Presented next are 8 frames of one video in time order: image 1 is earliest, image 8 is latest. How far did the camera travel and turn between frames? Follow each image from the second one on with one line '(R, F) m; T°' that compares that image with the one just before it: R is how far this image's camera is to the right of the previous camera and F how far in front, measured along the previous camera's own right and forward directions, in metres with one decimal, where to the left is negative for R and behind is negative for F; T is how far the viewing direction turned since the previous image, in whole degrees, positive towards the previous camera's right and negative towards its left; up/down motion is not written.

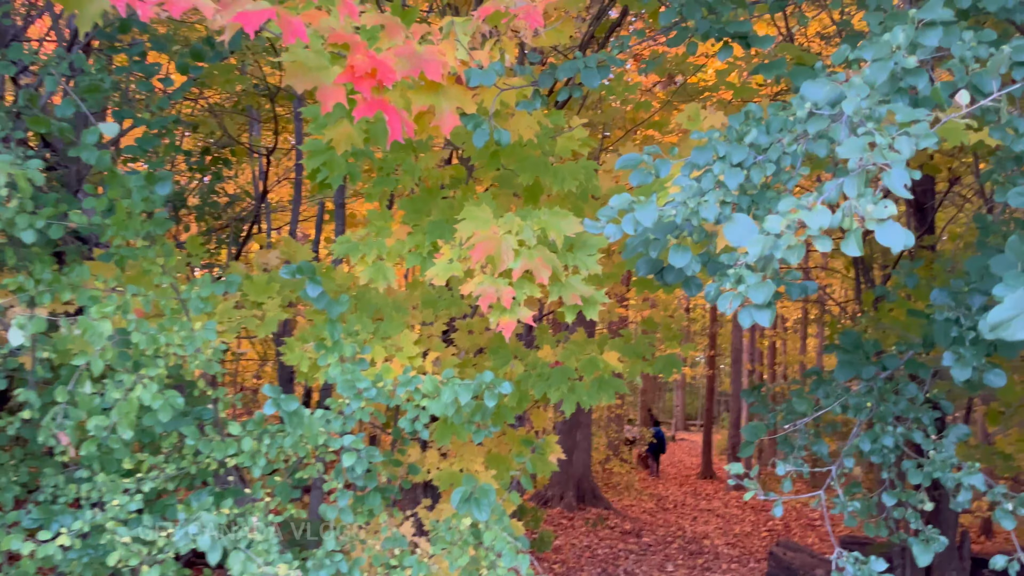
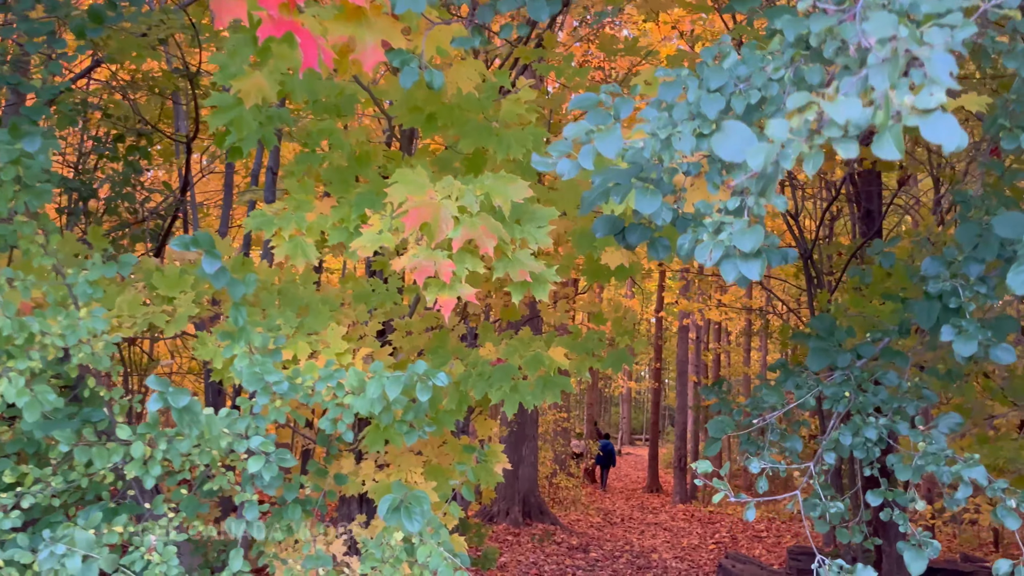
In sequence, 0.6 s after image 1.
(0.0, +0.2) m; +4°
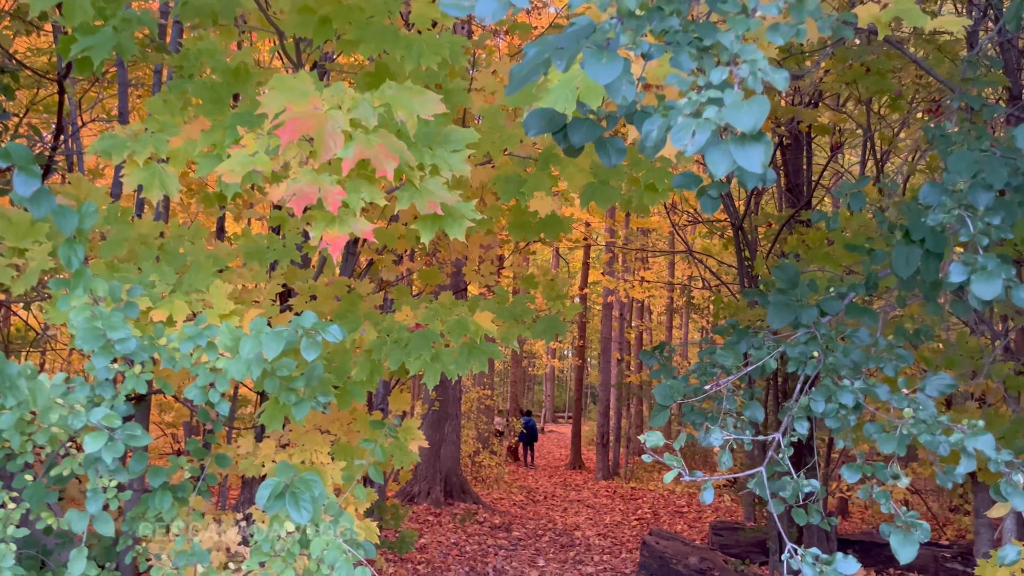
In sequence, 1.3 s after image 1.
(0.0, +0.3) m; +5°
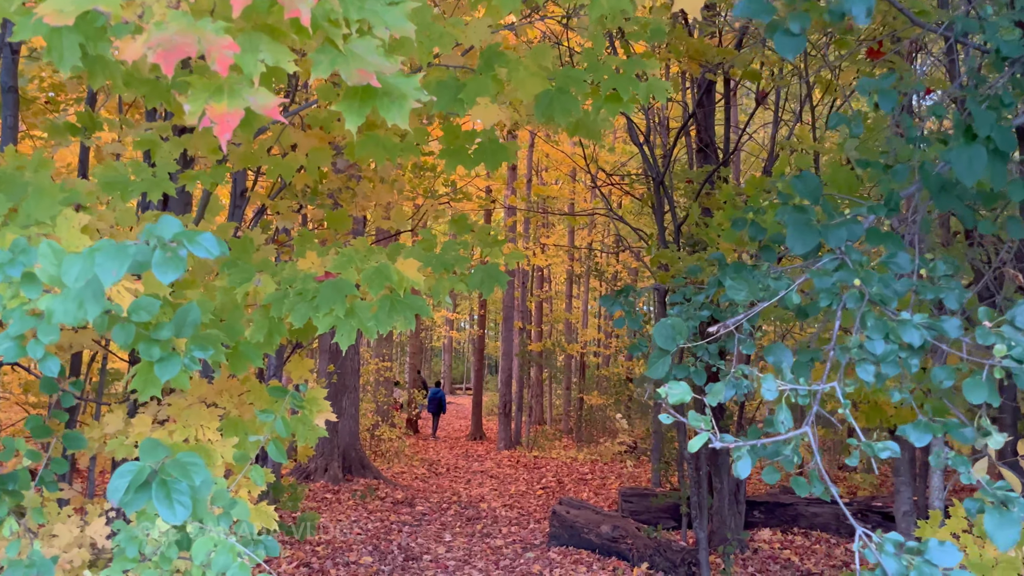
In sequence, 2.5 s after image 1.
(-0.1, +0.4) m; +7°
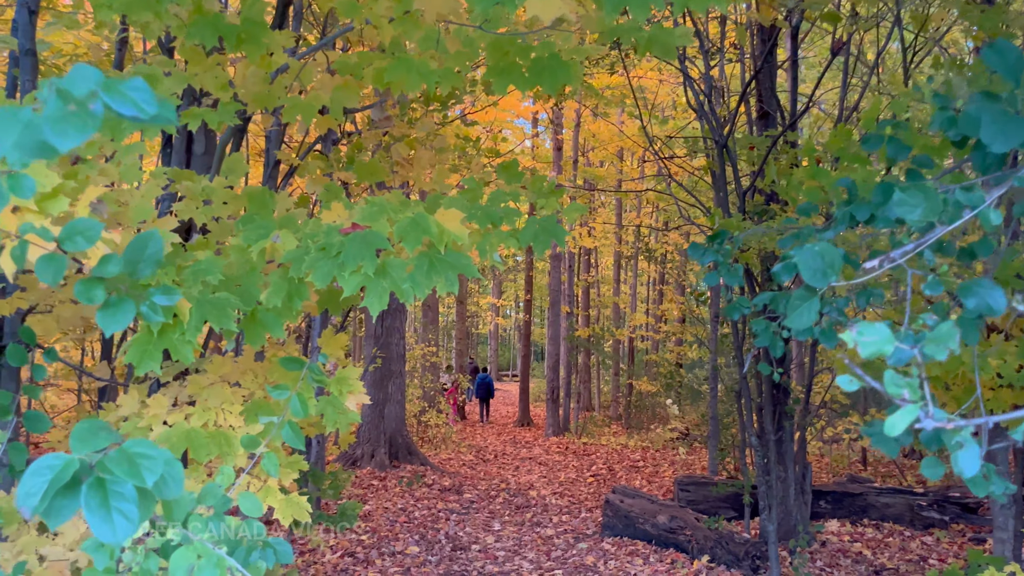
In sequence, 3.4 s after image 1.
(0.0, +0.3) m; -3°
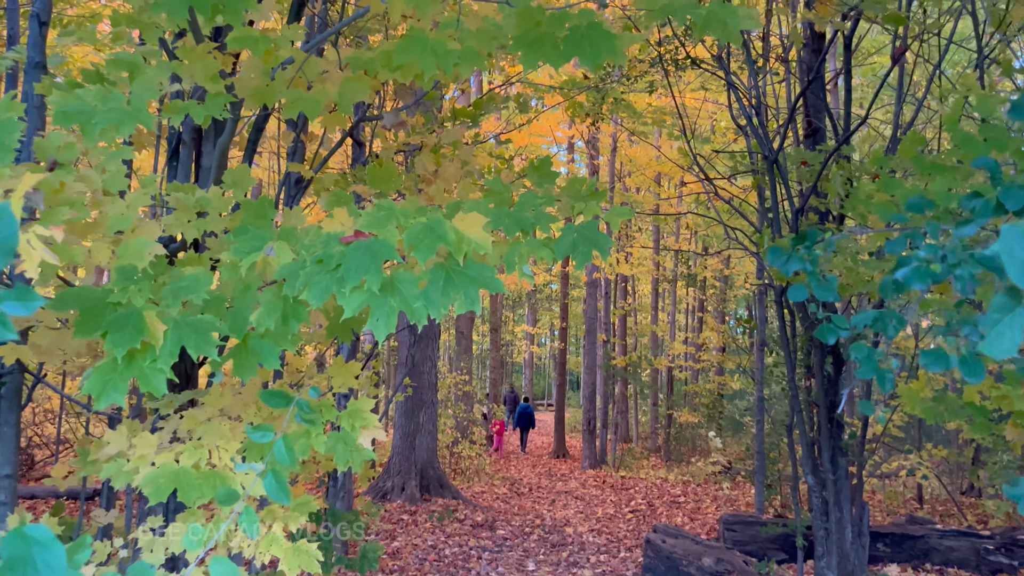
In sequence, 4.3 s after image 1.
(0.0, +0.3) m; -3°
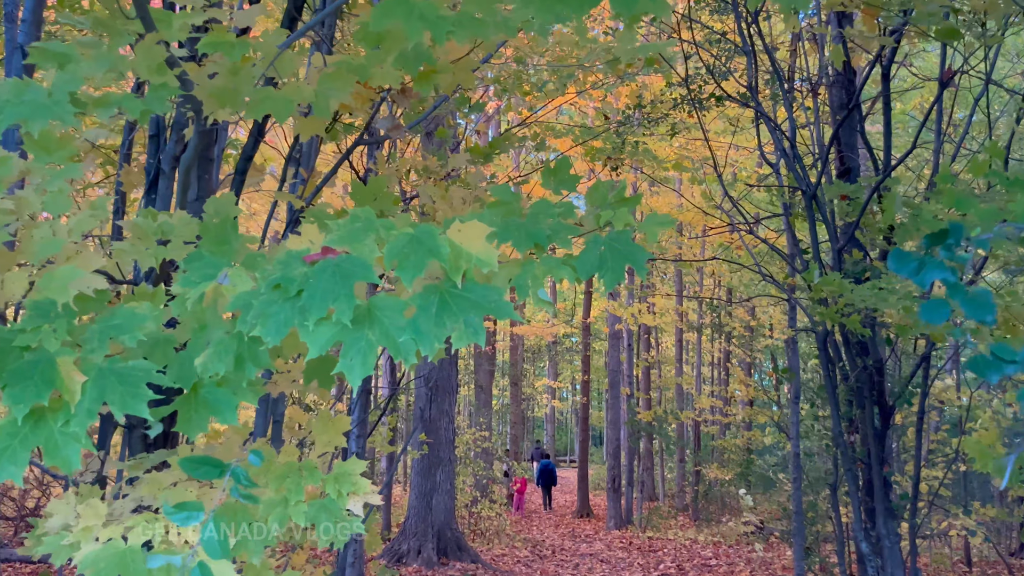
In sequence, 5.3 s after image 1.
(0.0, +0.3) m; -1°
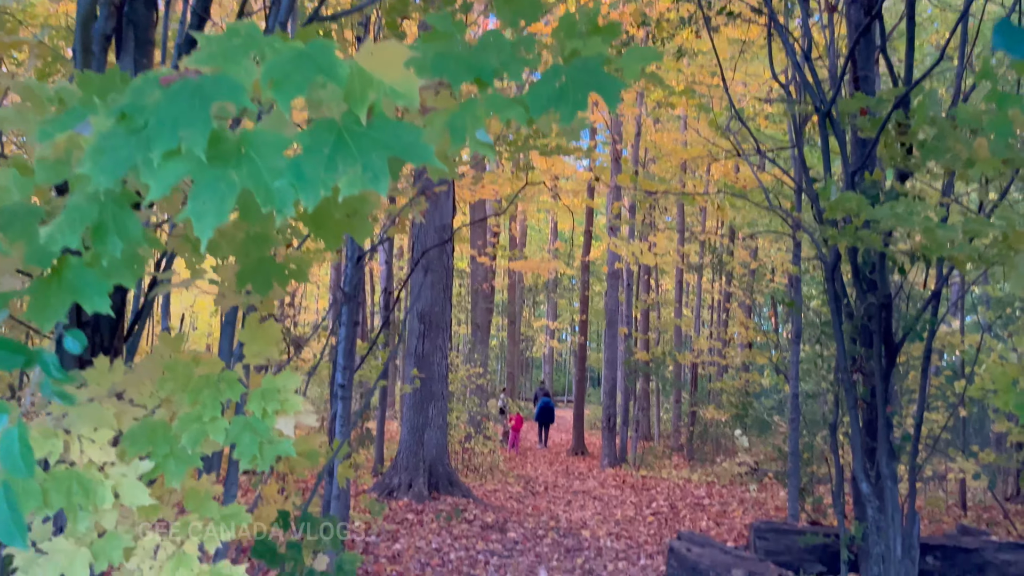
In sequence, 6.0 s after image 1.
(+0.1, +0.3) m; 0°
